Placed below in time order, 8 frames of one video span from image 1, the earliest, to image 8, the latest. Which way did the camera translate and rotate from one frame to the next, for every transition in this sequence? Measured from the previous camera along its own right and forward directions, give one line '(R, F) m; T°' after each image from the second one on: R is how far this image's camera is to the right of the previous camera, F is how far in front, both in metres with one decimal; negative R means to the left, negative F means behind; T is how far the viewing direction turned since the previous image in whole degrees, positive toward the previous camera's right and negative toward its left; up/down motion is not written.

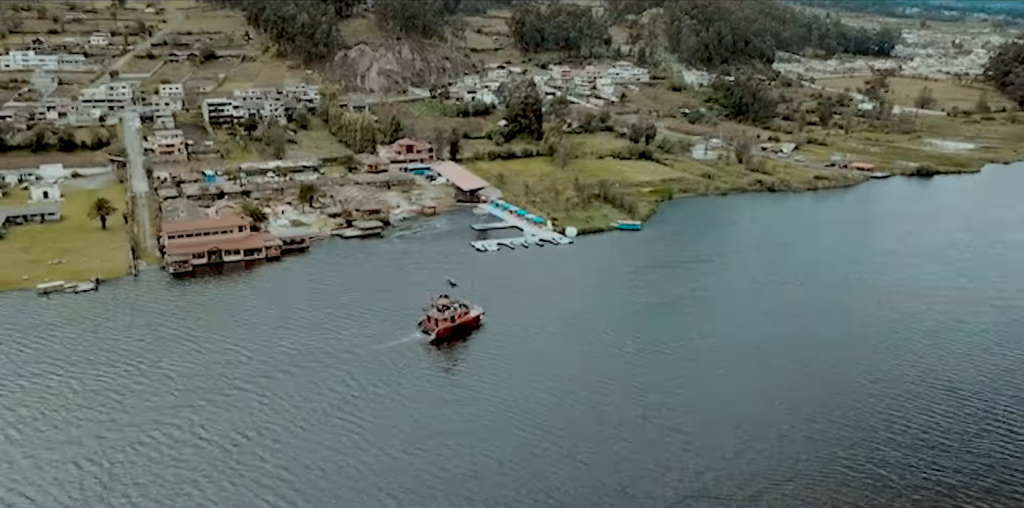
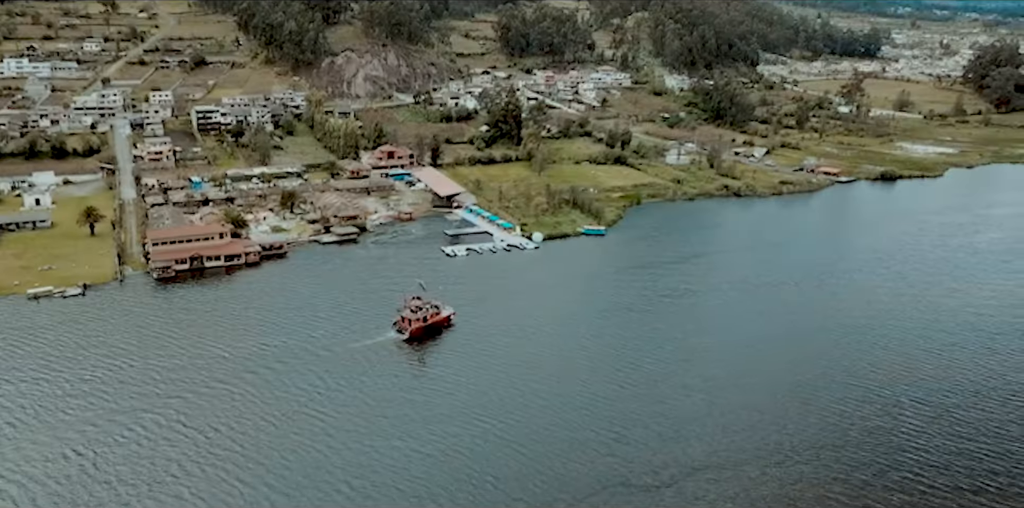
(+0.6, -0.8) m; 0°
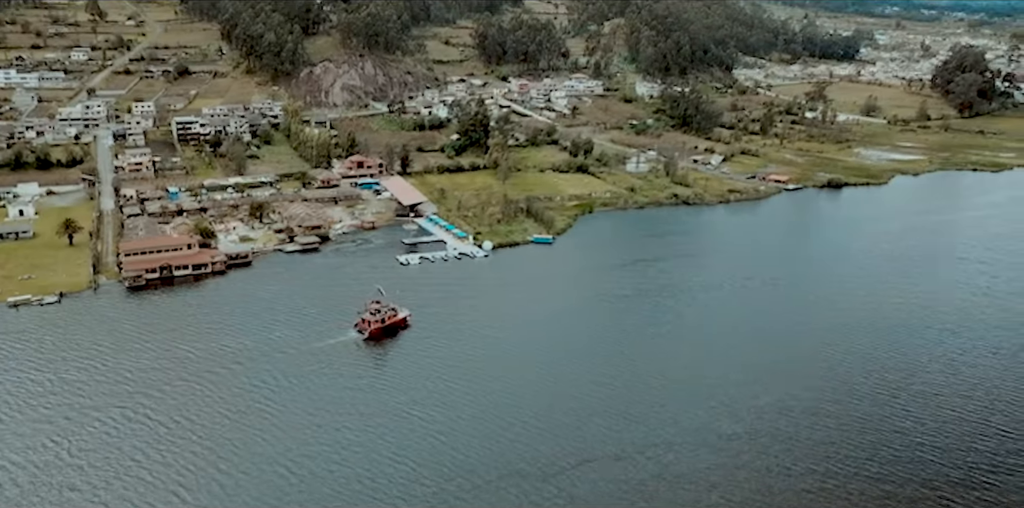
(+1.0, -1.2) m; 0°
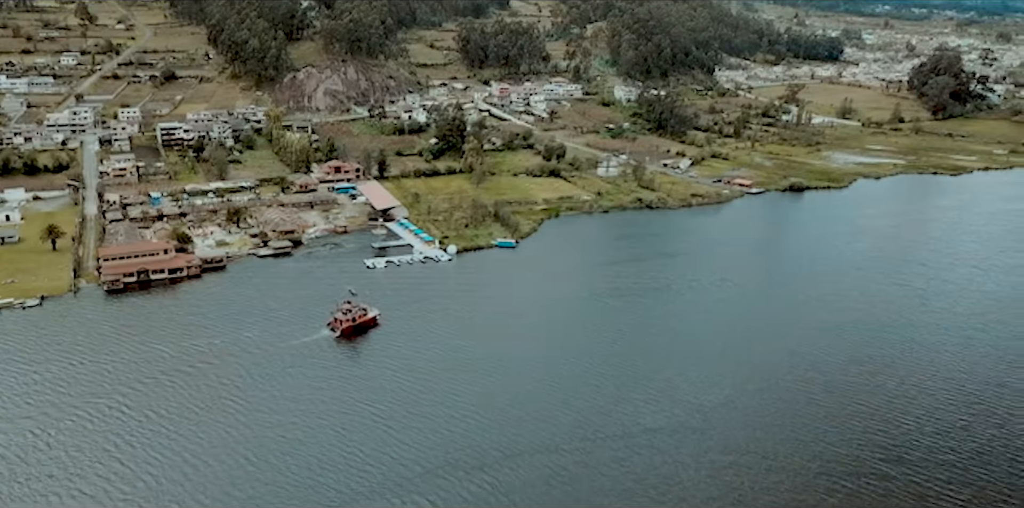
(+0.8, -0.9) m; 0°
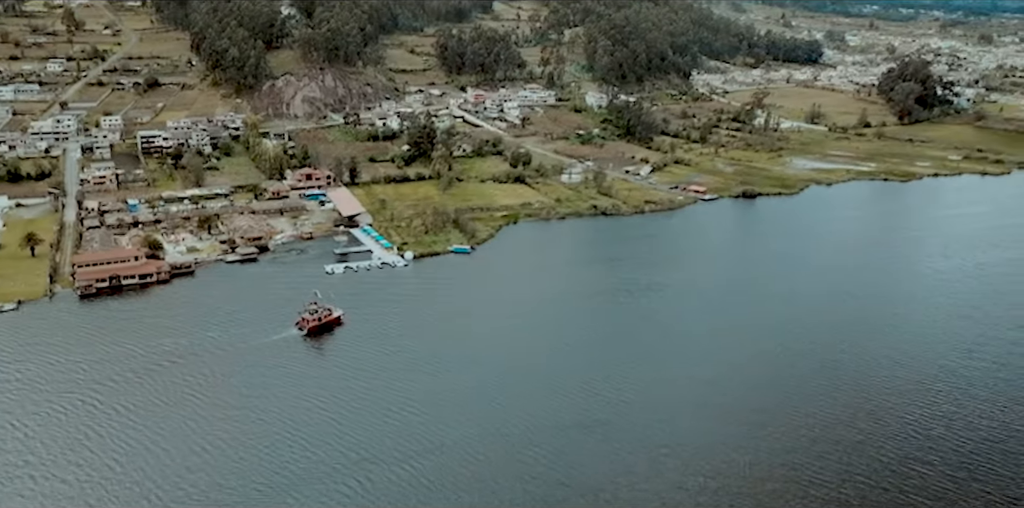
(+1.0, -1.2) m; 0°
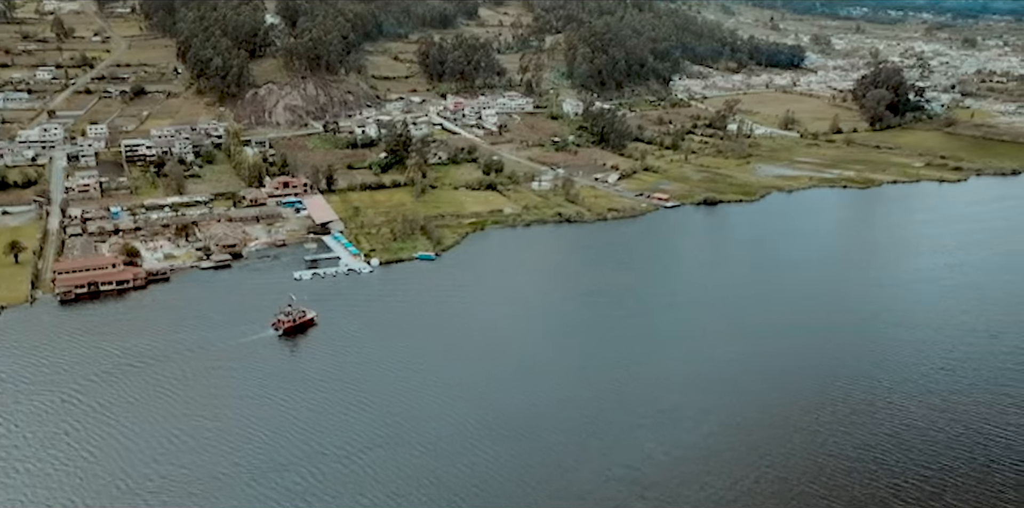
(+0.9, -1.0) m; 0°
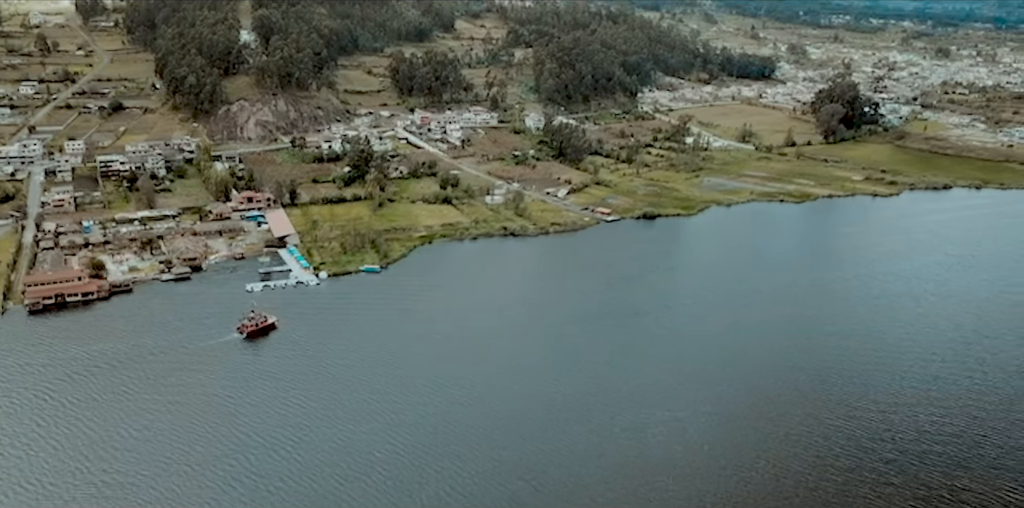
(+1.6, -1.8) m; 0°
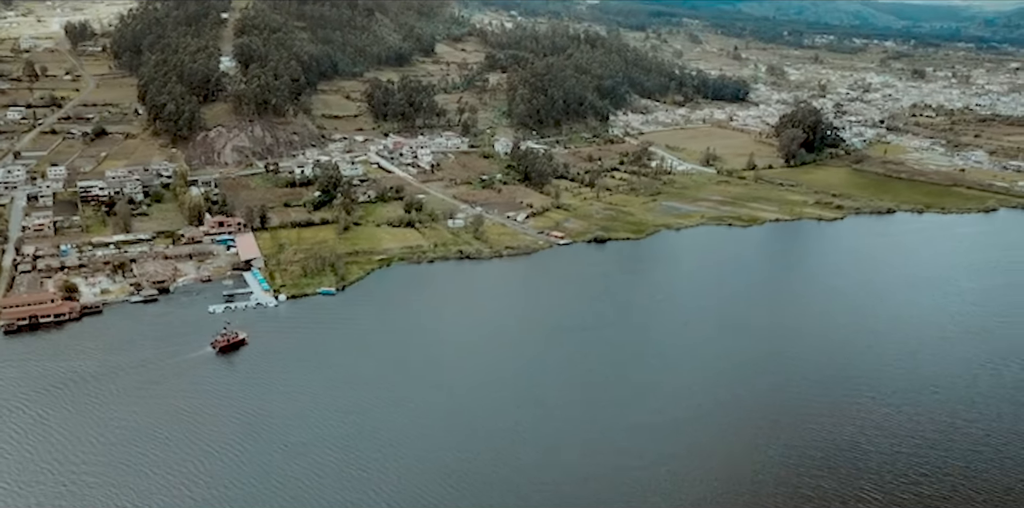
(+1.5, -1.6) m; 0°
